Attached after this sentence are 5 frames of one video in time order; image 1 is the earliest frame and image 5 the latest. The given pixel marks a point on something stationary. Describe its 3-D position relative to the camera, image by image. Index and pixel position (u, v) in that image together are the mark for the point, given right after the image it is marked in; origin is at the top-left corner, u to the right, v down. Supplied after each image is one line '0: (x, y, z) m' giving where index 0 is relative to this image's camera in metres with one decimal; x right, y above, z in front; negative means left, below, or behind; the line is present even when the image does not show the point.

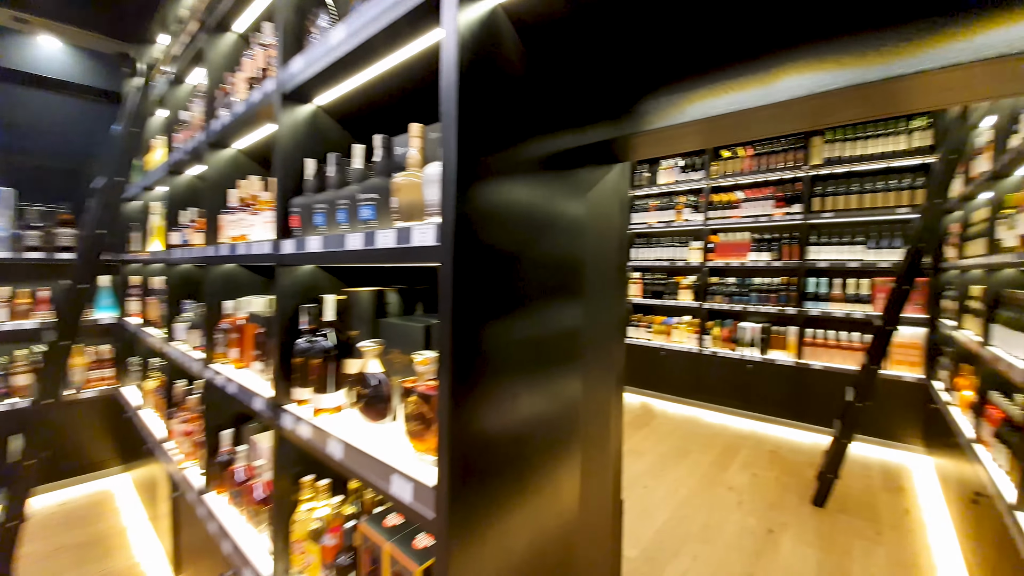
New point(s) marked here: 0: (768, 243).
0: (+2.6, +0.5, +4.2) m
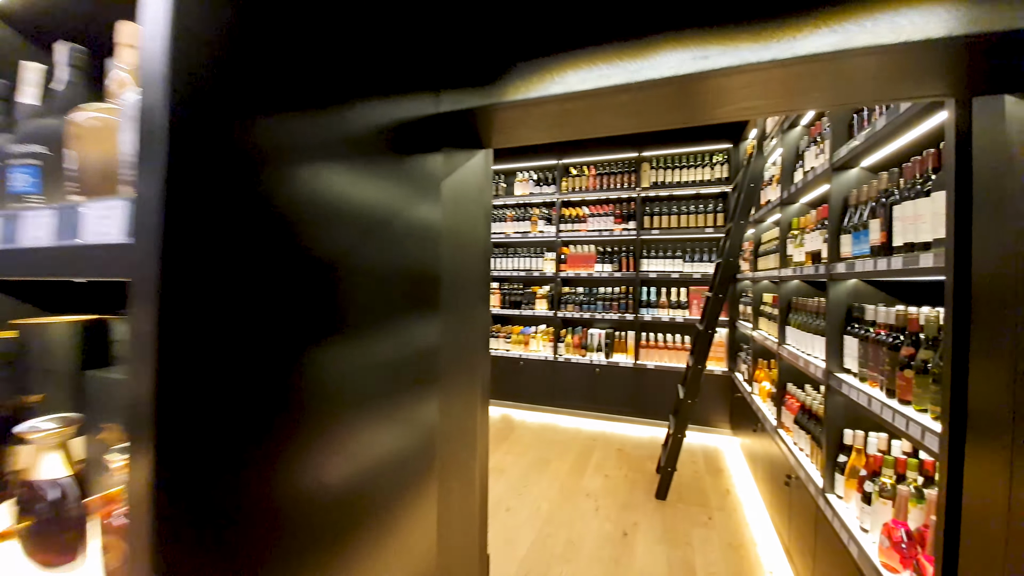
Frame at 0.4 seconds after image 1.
0: (+1.1, +0.4, +4.6) m
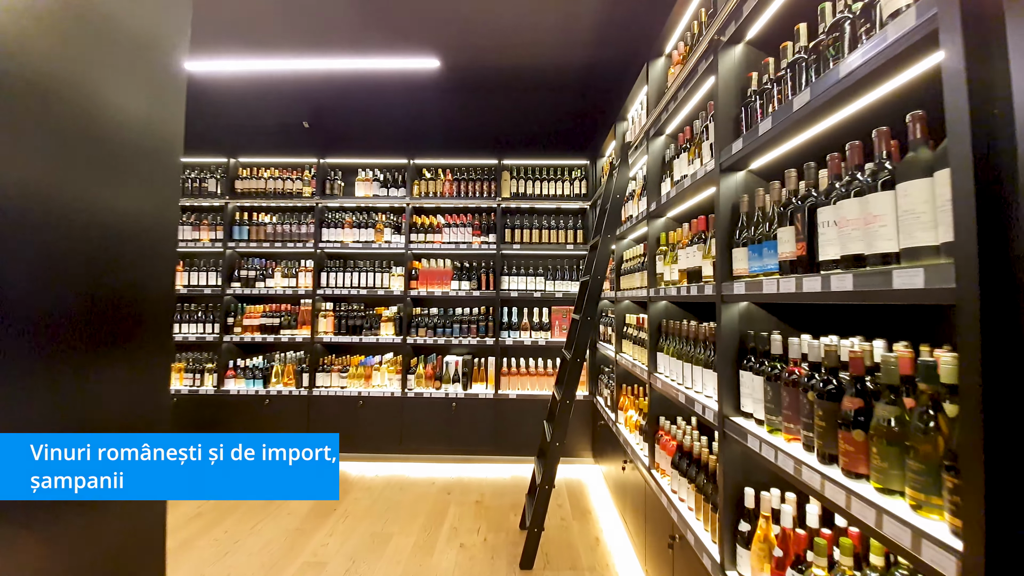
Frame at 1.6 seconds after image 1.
0: (-0.4, +0.2, +4.0) m
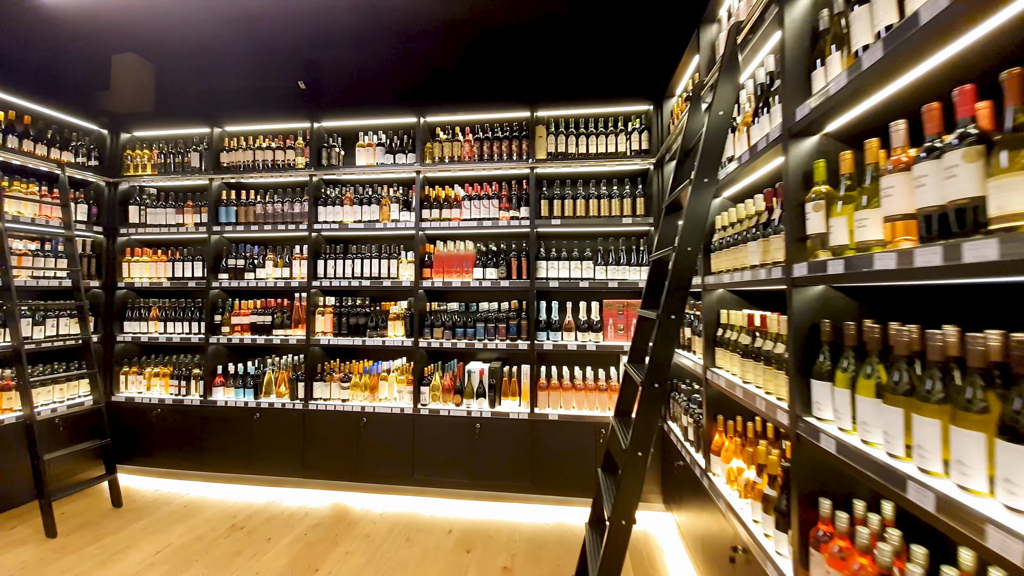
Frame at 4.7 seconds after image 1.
0: (-0.1, +0.2, +3.2) m
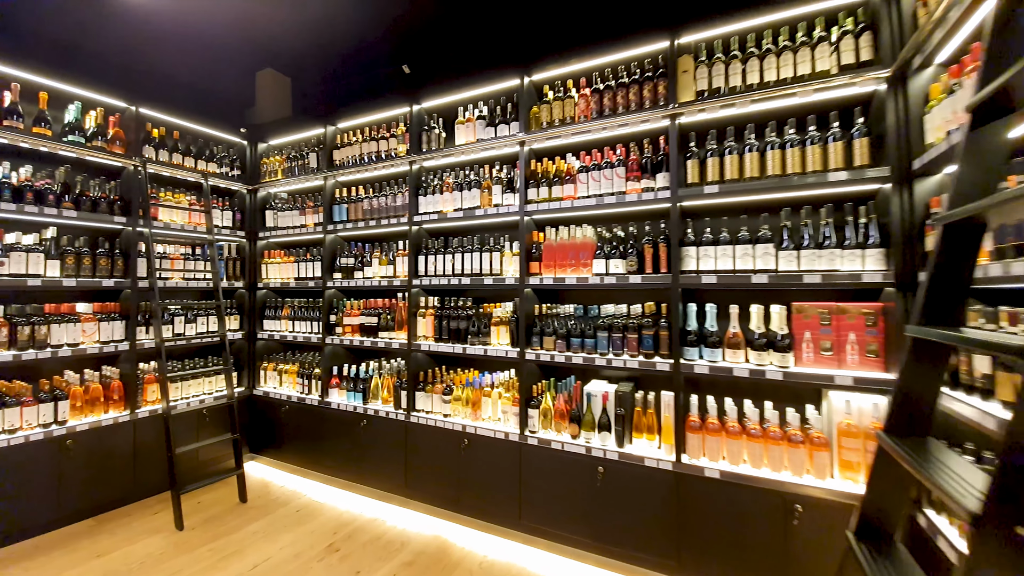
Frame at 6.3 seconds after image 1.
0: (+0.7, +0.3, +2.4) m
